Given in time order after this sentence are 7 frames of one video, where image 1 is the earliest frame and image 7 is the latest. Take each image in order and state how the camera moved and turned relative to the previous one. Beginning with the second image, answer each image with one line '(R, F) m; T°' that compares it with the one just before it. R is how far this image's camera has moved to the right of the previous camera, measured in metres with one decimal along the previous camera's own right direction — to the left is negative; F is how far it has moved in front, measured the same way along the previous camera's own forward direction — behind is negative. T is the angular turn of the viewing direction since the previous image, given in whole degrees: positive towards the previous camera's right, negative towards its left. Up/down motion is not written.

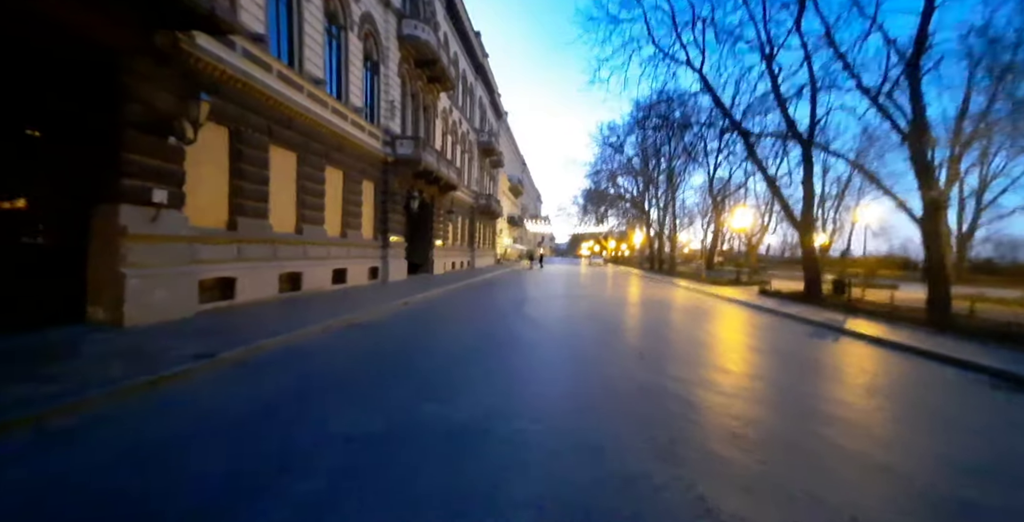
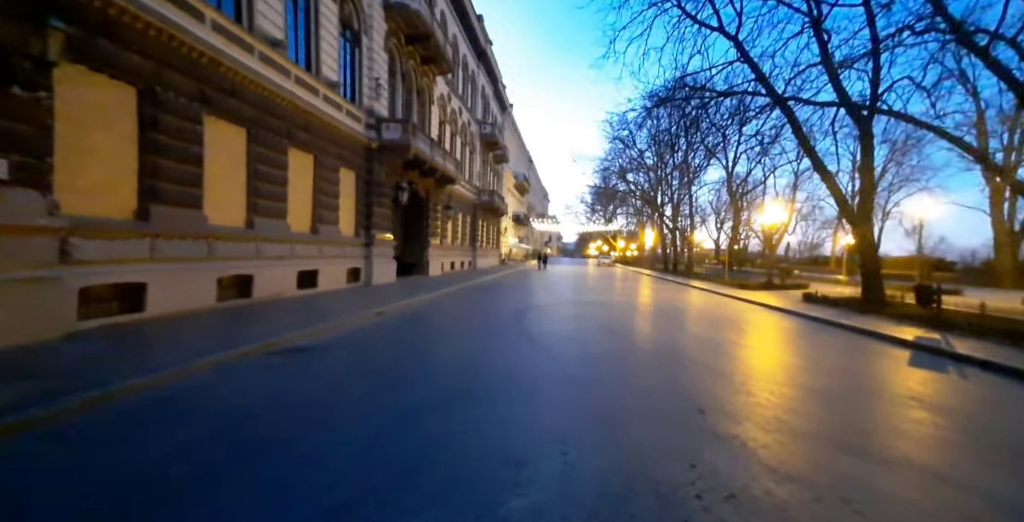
(+0.2, +2.4) m; -1°
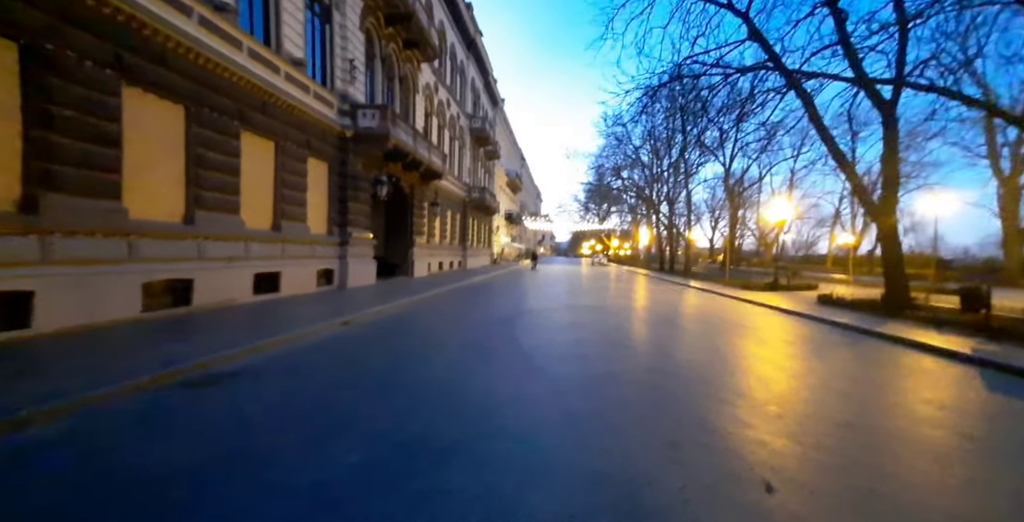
(+0.1, +1.5) m; +1°
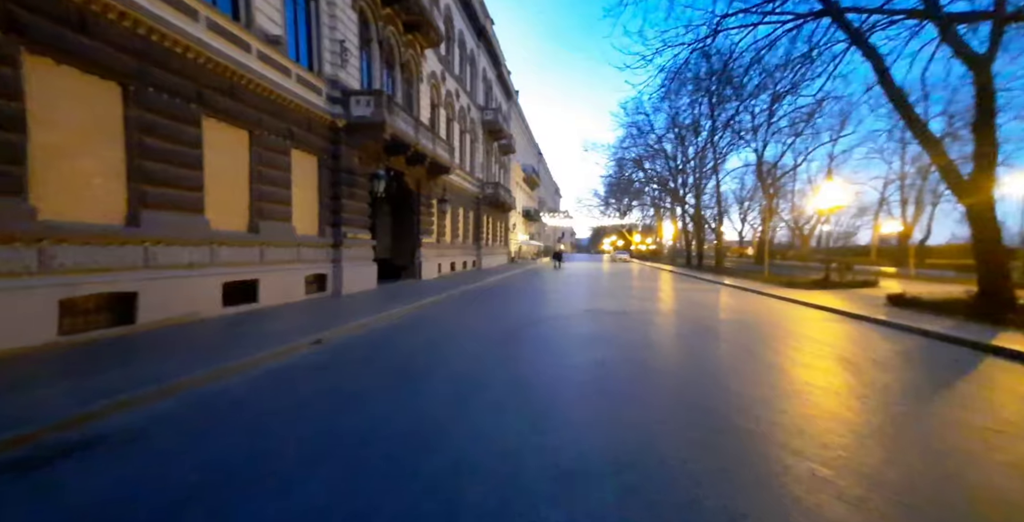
(+0.3, +1.7) m; -3°
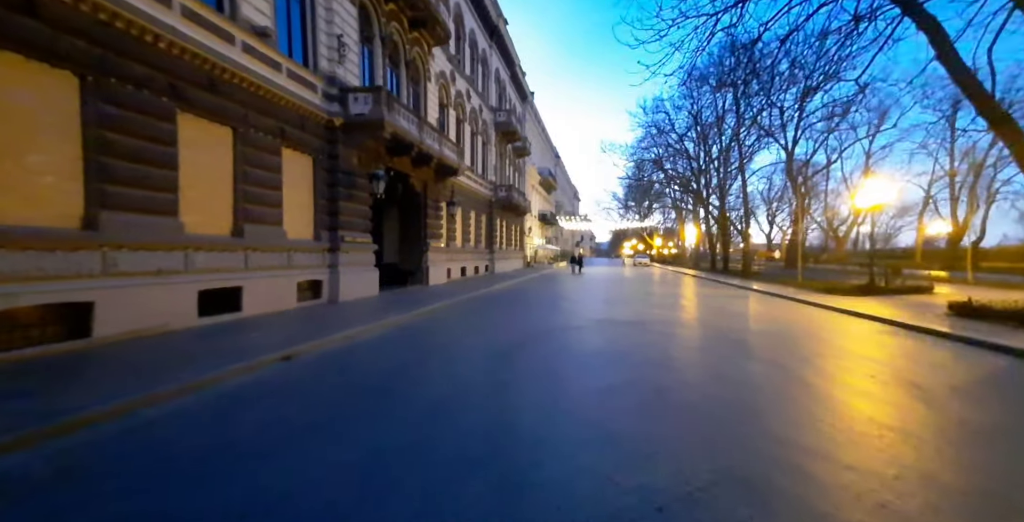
(+0.4, +1.0) m; -3°
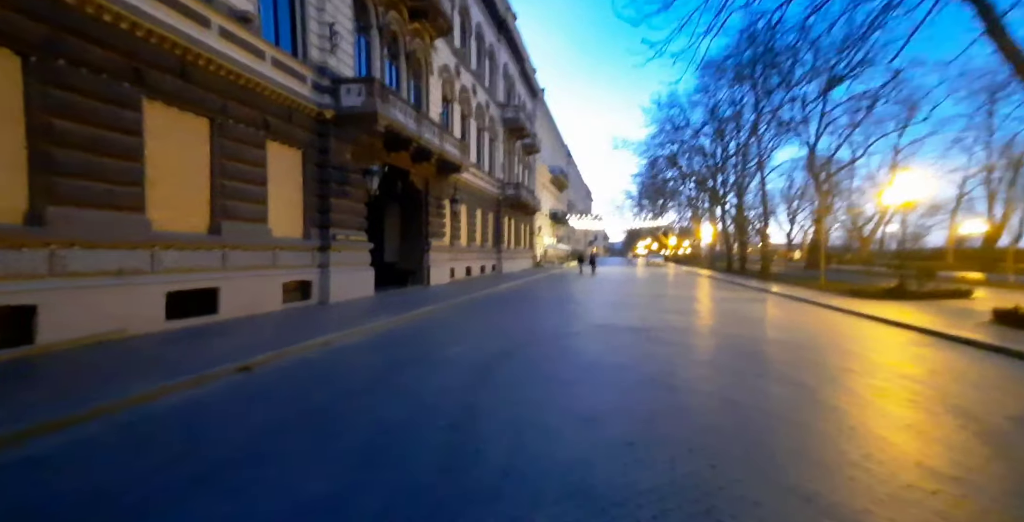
(+0.4, +0.8) m; -2°
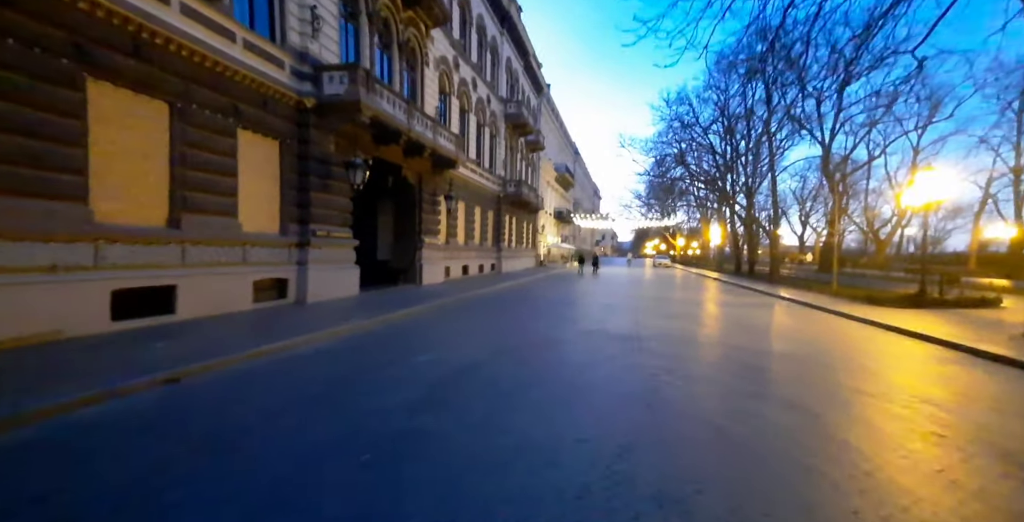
(+0.5, +0.8) m; -1°
